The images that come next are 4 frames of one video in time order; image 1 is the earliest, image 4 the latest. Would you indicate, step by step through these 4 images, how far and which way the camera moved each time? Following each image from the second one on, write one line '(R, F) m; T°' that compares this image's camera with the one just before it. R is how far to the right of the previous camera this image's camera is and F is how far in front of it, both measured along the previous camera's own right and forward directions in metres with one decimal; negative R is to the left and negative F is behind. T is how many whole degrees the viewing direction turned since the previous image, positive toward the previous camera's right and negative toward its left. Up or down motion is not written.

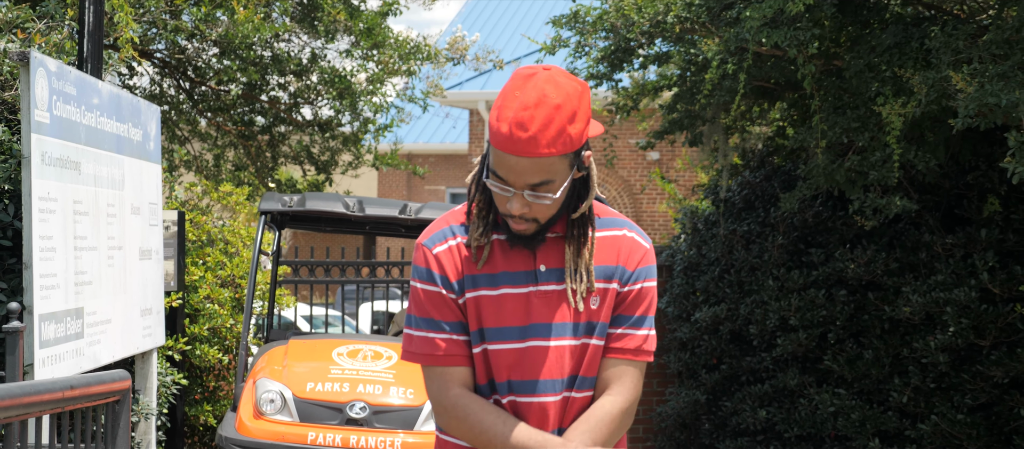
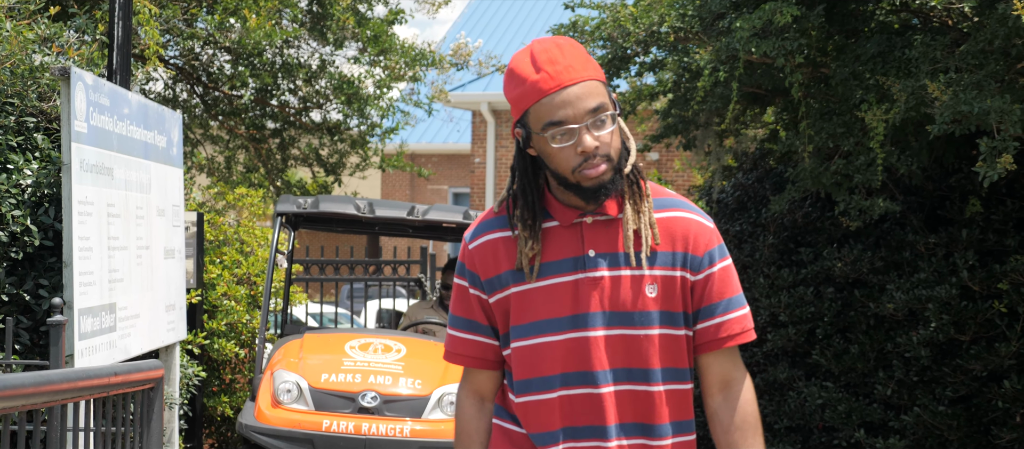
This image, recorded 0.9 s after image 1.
(0.0, -0.3) m; 0°
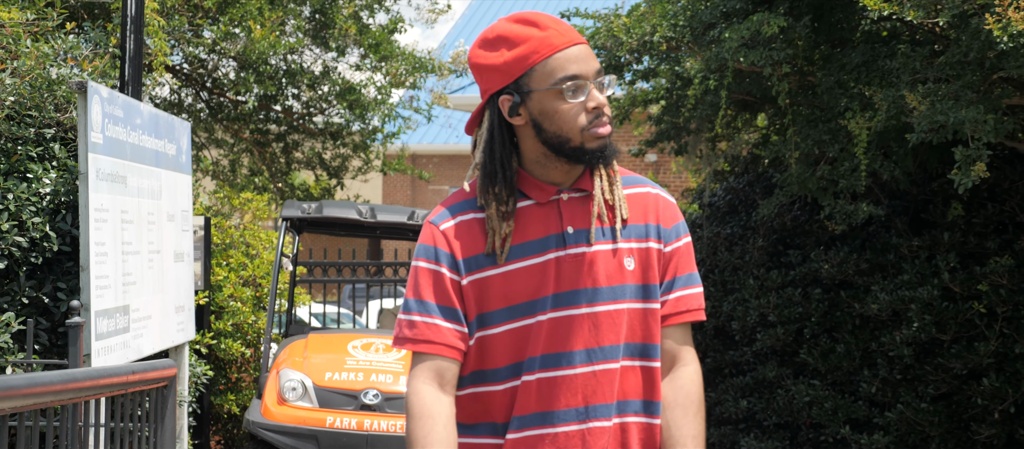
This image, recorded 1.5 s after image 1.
(0.0, -0.2) m; 0°
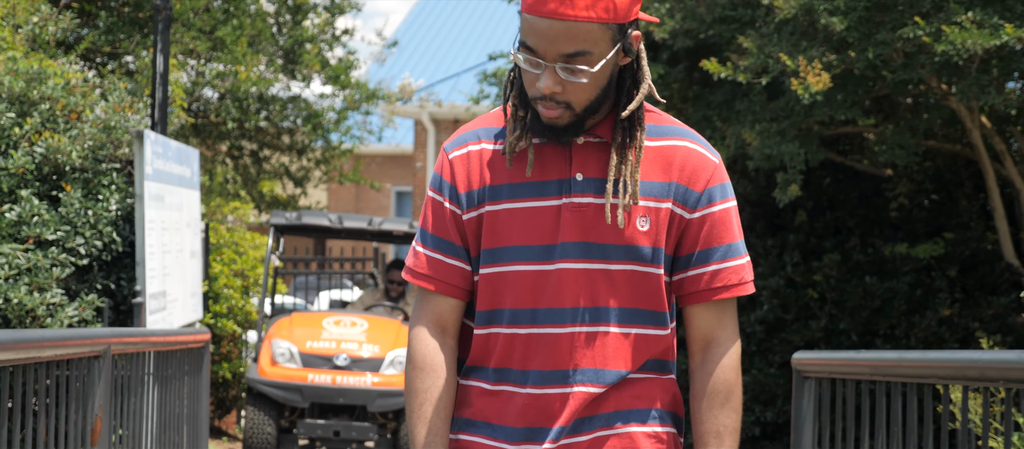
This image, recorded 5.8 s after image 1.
(0.0, -1.5) m; +3°
